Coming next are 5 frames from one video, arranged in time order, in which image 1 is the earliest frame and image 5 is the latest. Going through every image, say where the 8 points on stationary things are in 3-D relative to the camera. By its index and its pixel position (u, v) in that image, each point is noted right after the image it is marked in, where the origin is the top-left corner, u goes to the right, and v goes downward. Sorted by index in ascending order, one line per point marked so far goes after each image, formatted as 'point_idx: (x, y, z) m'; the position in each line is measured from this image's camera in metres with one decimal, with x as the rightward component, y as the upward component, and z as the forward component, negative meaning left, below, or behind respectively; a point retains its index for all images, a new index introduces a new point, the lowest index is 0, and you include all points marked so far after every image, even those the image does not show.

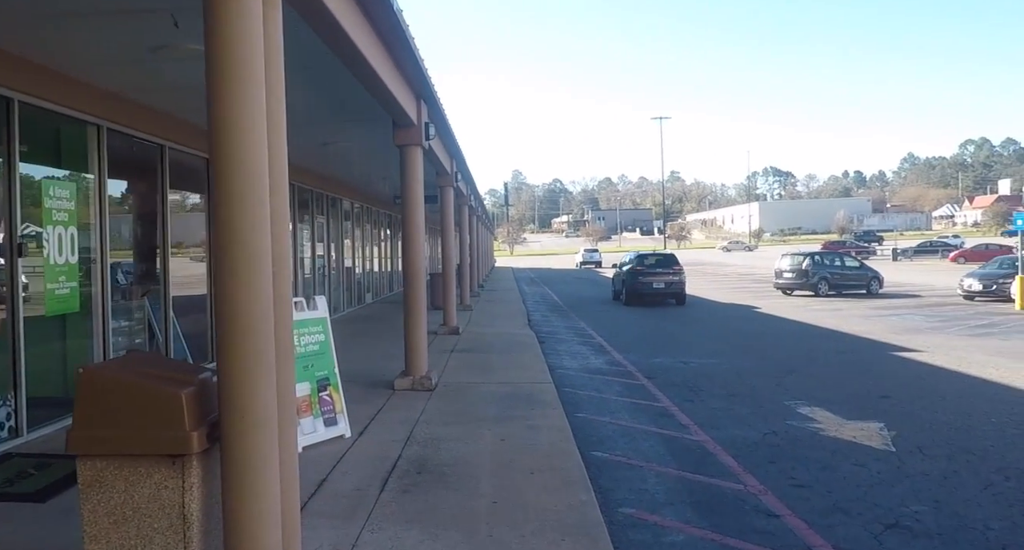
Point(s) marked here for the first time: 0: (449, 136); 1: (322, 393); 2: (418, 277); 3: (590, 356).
0: (-1.1, +2.4, +11.7) m
1: (-1.7, -1.1, +6.4) m
2: (-1.2, 0.0, +8.9) m
3: (+1.4, -1.5, +12.6) m
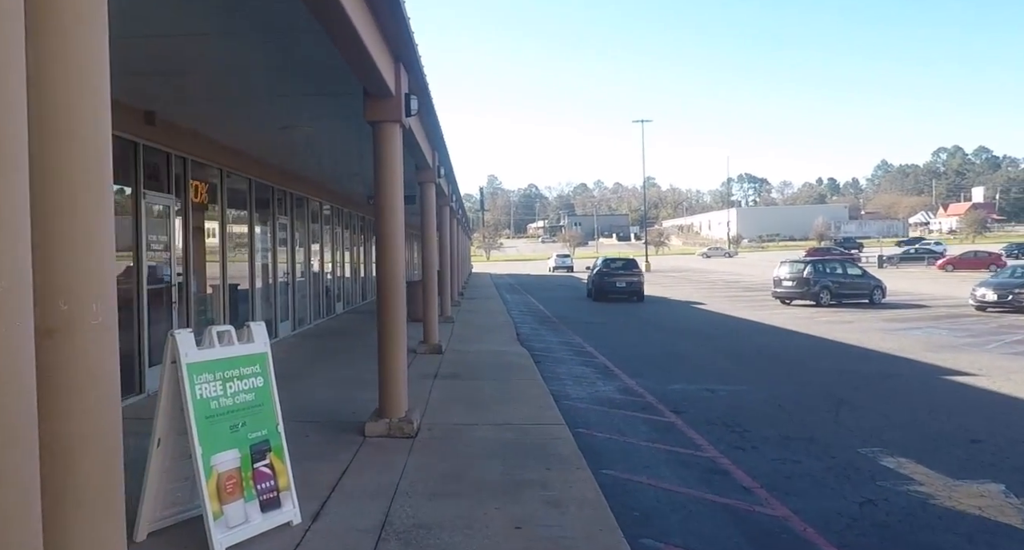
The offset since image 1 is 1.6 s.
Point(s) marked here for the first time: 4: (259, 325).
0: (-1.1, +2.3, +9.7) m
1: (-1.6, -1.2, +4.4) m
2: (-1.1, -0.2, +6.9) m
3: (+1.3, -1.7, +10.7) m
4: (-1.7, -0.3, +4.6) m
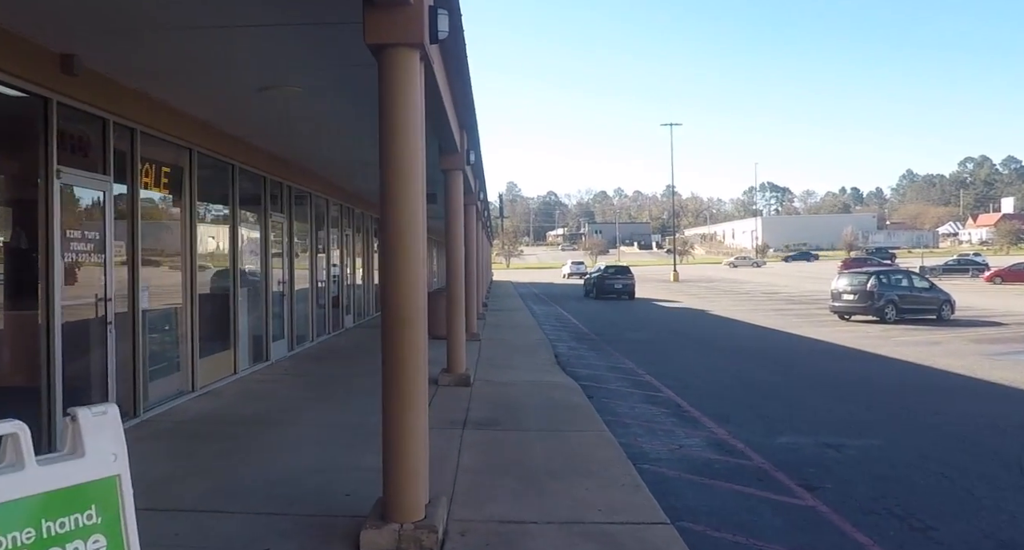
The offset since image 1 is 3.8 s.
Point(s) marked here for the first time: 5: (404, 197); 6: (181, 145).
0: (-0.5, +2.2, +7.3) m
1: (-1.1, -1.2, +1.9) m
2: (-0.6, -0.3, +4.4) m
3: (+1.9, -1.9, +8.1) m
4: (-1.2, -0.4, +2.1) m
5: (-0.7, +0.5, +4.4) m
6: (-3.7, +1.5, +7.9) m
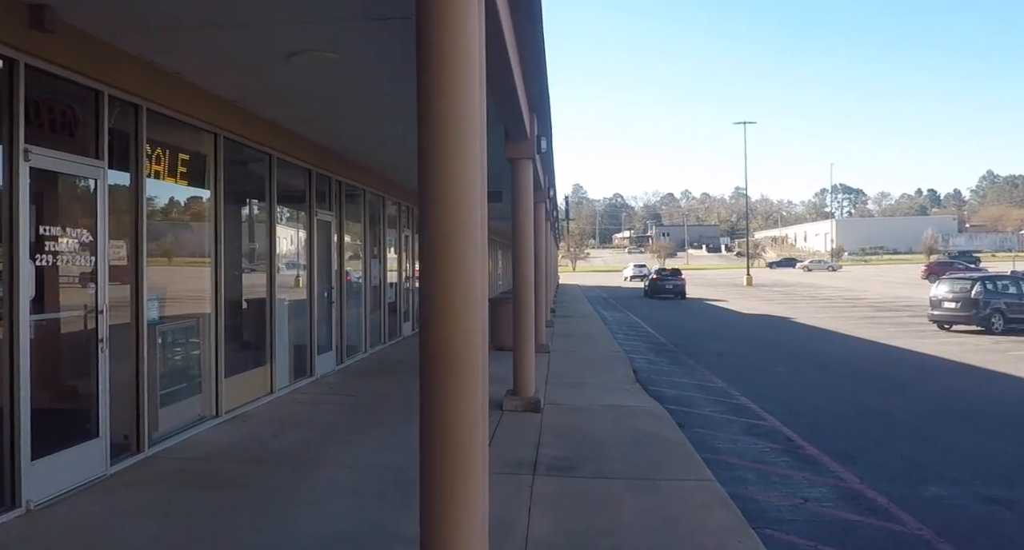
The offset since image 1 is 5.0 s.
0: (+0.2, +2.1, +5.9) m
1: (-0.9, -1.3, +0.6) m
2: (-0.2, -0.3, +3.1) m
3: (+2.7, -2.0, +6.5) m
4: (-1.0, -0.4, +0.8) m
5: (-0.2, +0.5, +3.0) m
6: (-3.0, +1.4, +6.8) m
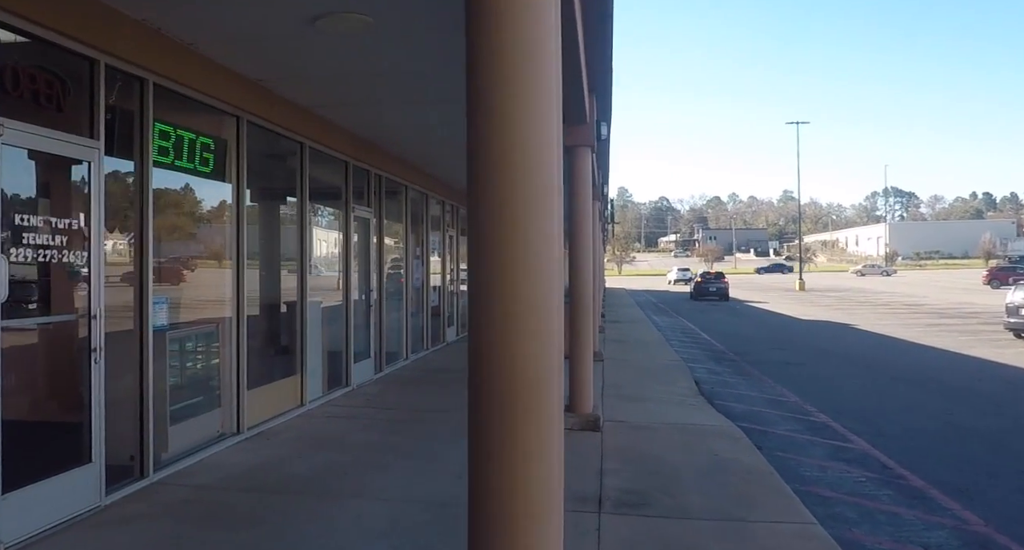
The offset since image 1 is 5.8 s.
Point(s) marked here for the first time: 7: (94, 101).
0: (+0.6, +2.1, +5.0) m
1: (-0.8, -1.3, -0.2) m
2: (+0.1, -0.3, +2.2) m
3: (+3.1, -2.0, +5.5) m
4: (-0.9, -0.4, 0.0) m
5: (0.0, +0.5, +2.2) m
6: (-2.5, +1.4, +6.1) m
7: (-2.7, +1.1, +4.5) m
